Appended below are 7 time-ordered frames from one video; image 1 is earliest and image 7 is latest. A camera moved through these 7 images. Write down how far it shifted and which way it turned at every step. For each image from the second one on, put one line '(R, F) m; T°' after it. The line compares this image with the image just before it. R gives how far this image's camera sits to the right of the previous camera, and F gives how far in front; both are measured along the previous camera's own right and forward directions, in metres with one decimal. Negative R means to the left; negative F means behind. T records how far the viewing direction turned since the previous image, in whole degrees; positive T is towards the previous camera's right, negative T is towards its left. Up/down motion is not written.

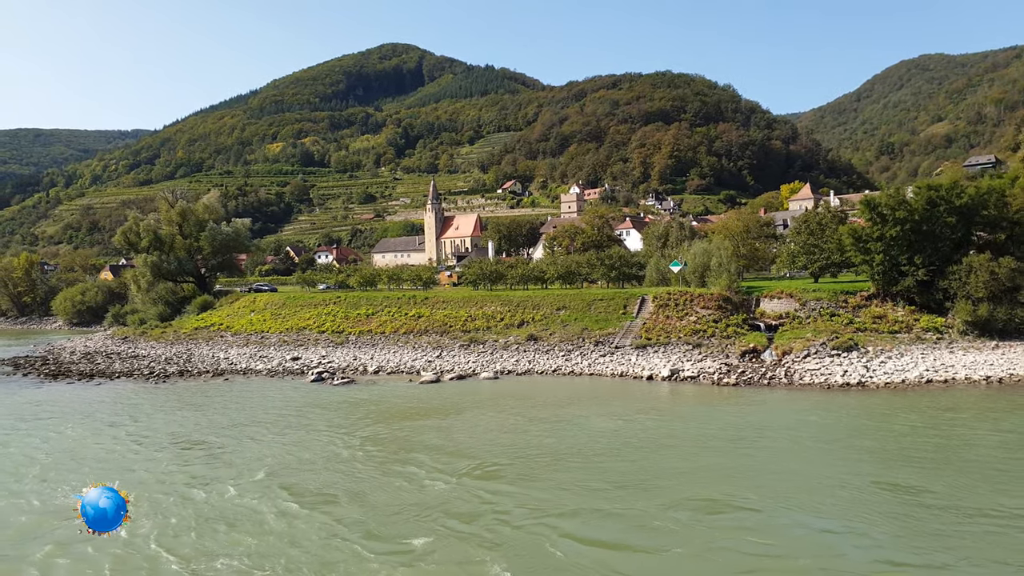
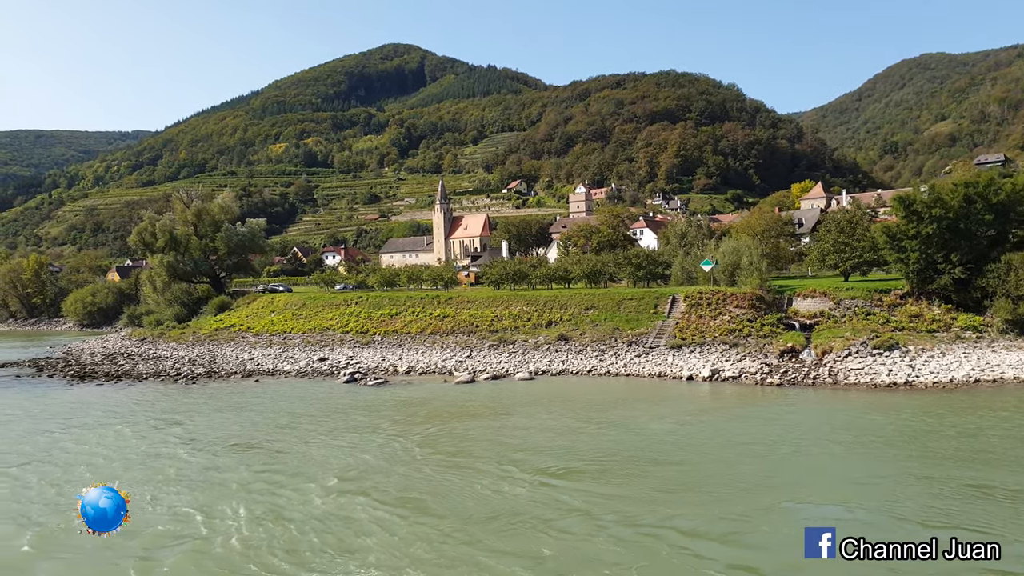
(-1.3, +0.3) m; 0°
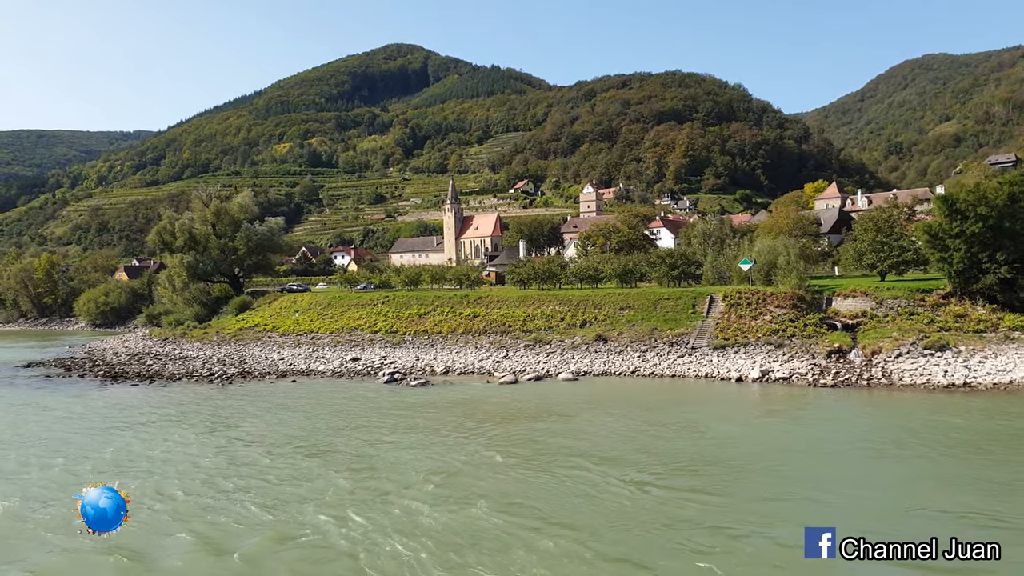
(-1.5, +0.4) m; 0°
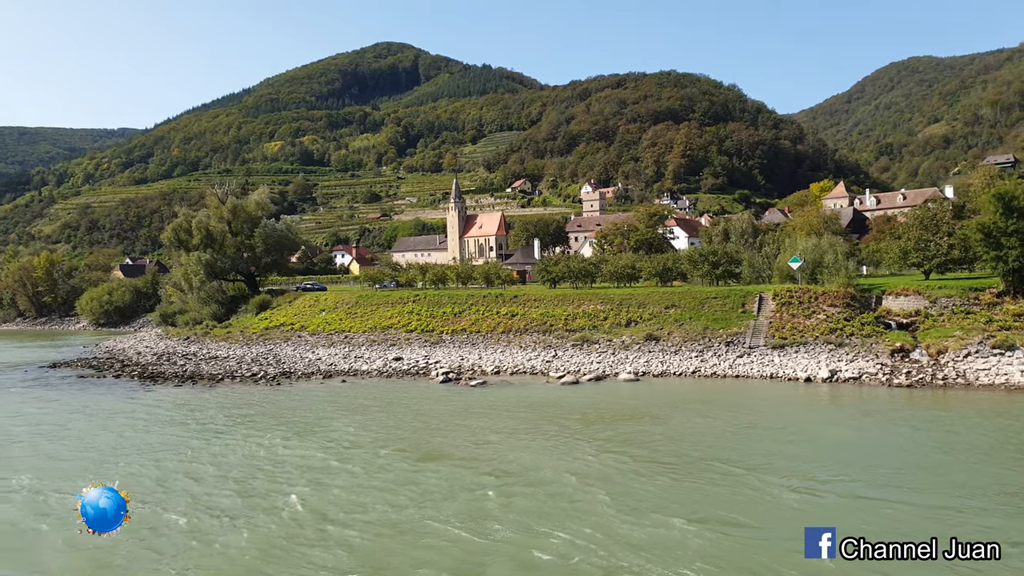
(-2.6, +0.6) m; +1°
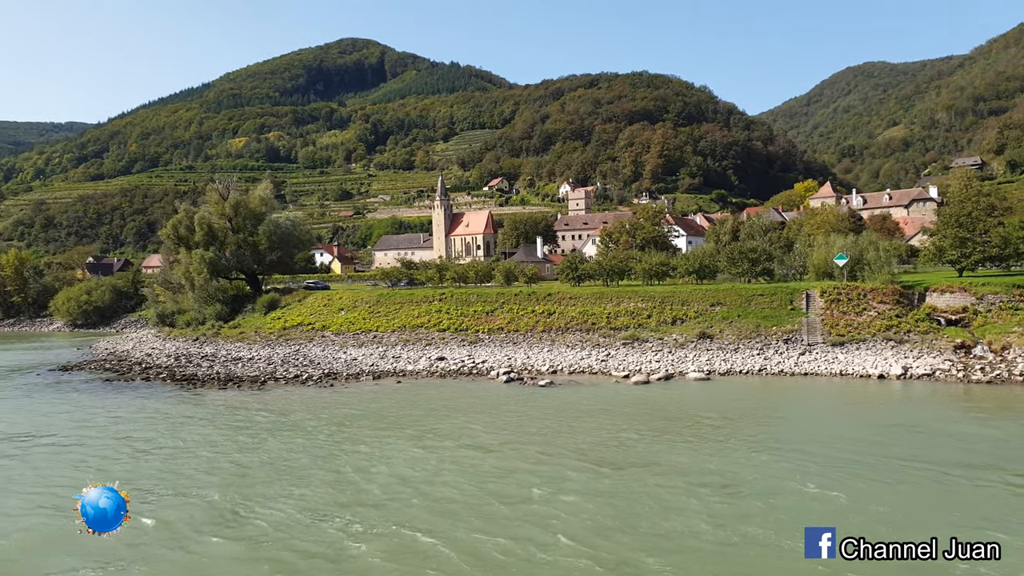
(-3.6, +0.7) m; +3°
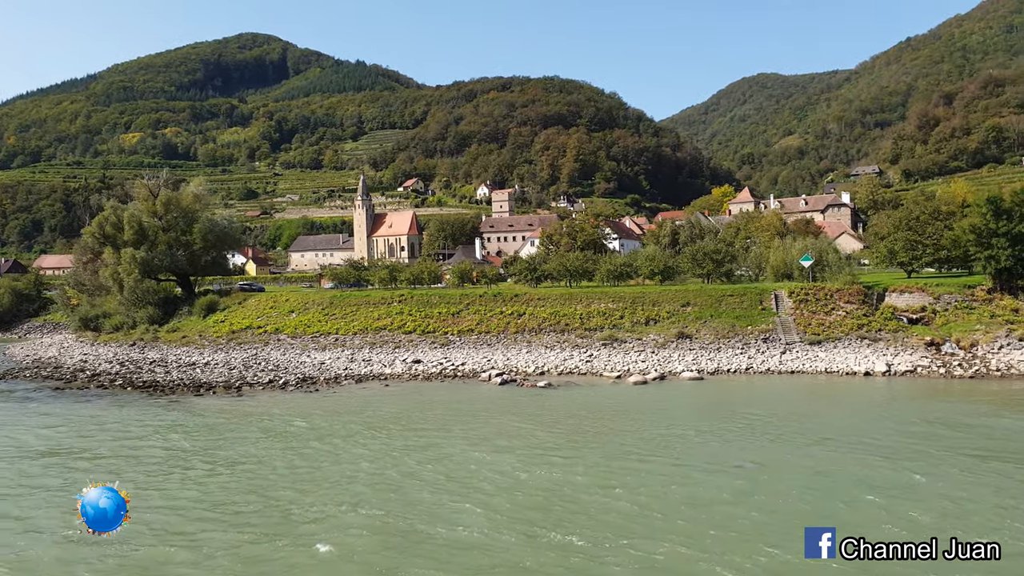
(-3.1, +0.7) m; +7°
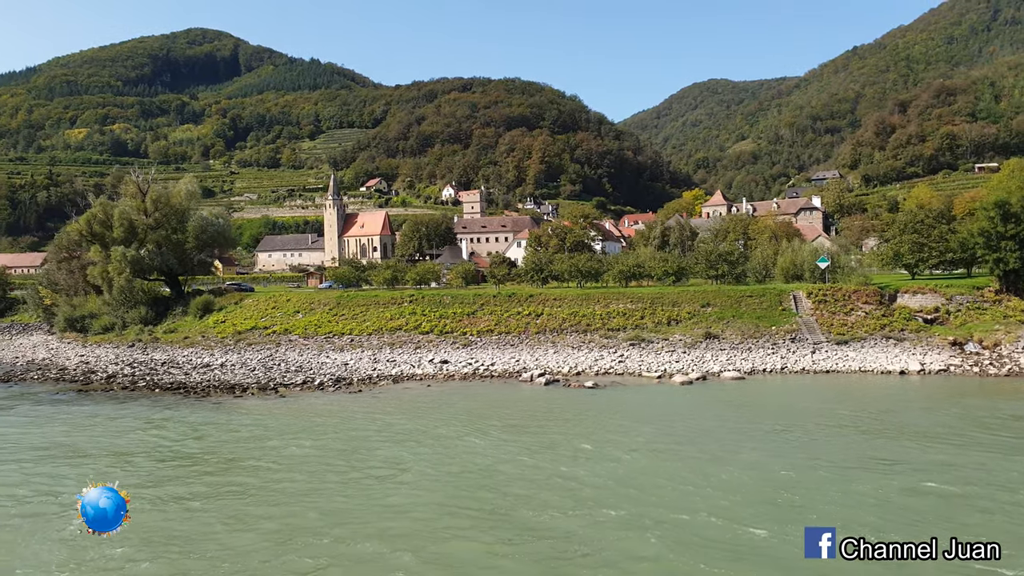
(-3.2, +0.1) m; +3°
